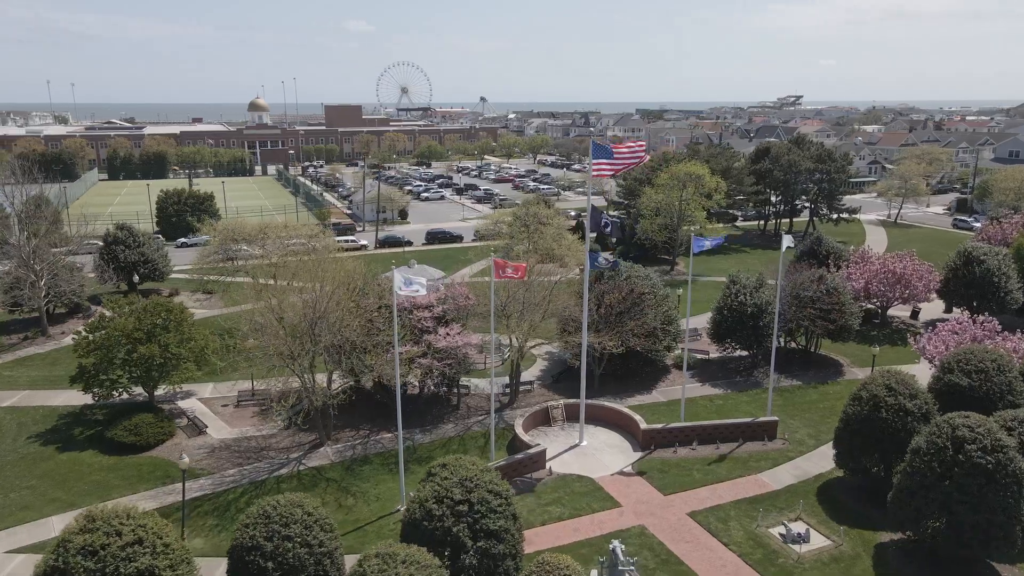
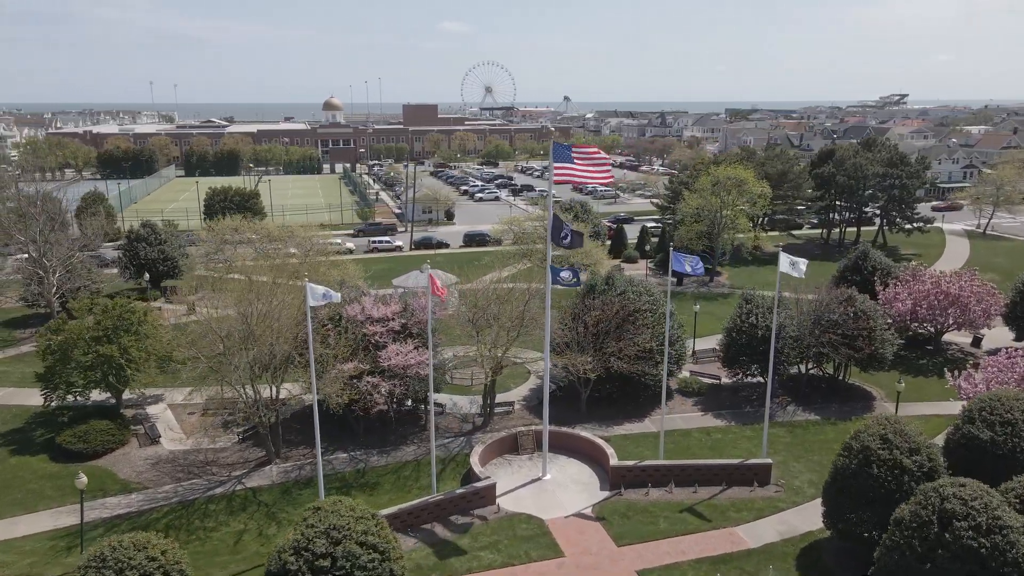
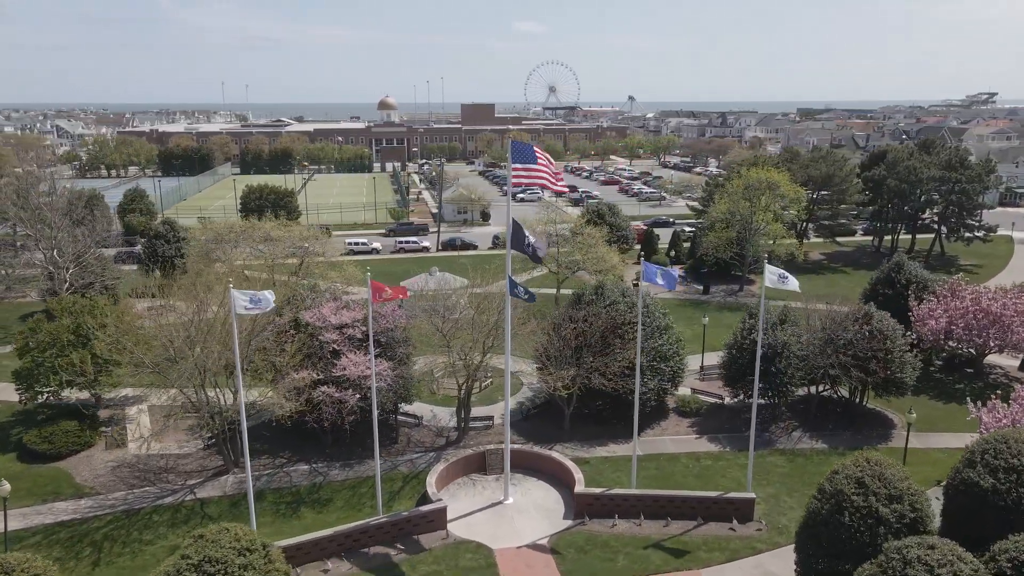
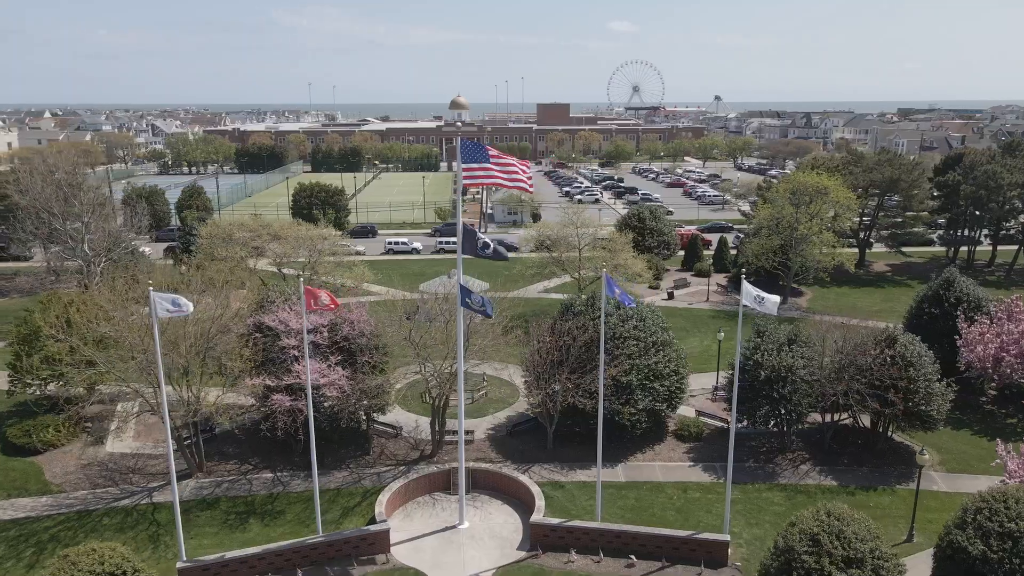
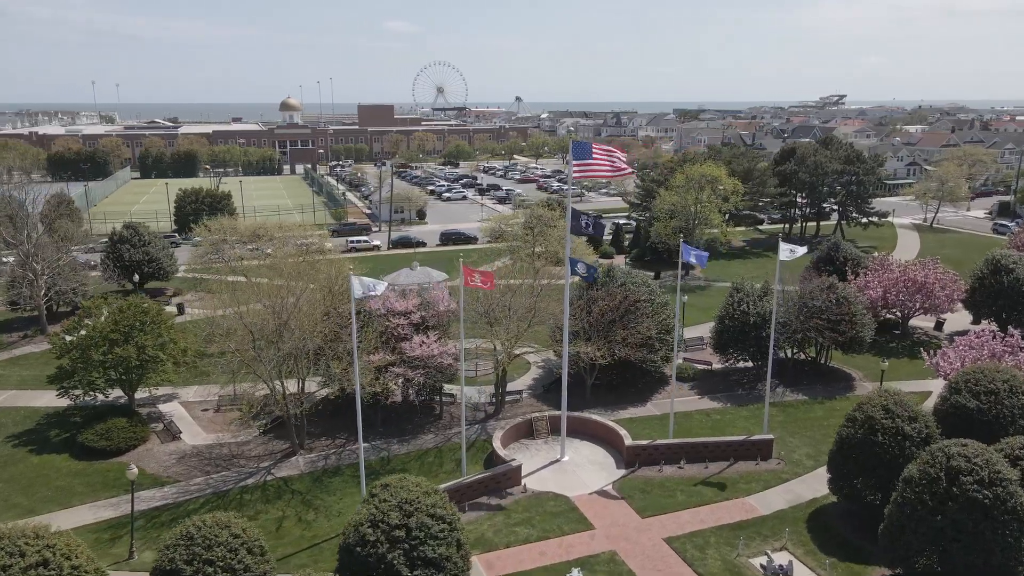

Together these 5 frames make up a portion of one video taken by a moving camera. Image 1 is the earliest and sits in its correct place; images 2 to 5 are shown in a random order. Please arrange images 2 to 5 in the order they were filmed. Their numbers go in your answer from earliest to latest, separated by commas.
5, 2, 3, 4
